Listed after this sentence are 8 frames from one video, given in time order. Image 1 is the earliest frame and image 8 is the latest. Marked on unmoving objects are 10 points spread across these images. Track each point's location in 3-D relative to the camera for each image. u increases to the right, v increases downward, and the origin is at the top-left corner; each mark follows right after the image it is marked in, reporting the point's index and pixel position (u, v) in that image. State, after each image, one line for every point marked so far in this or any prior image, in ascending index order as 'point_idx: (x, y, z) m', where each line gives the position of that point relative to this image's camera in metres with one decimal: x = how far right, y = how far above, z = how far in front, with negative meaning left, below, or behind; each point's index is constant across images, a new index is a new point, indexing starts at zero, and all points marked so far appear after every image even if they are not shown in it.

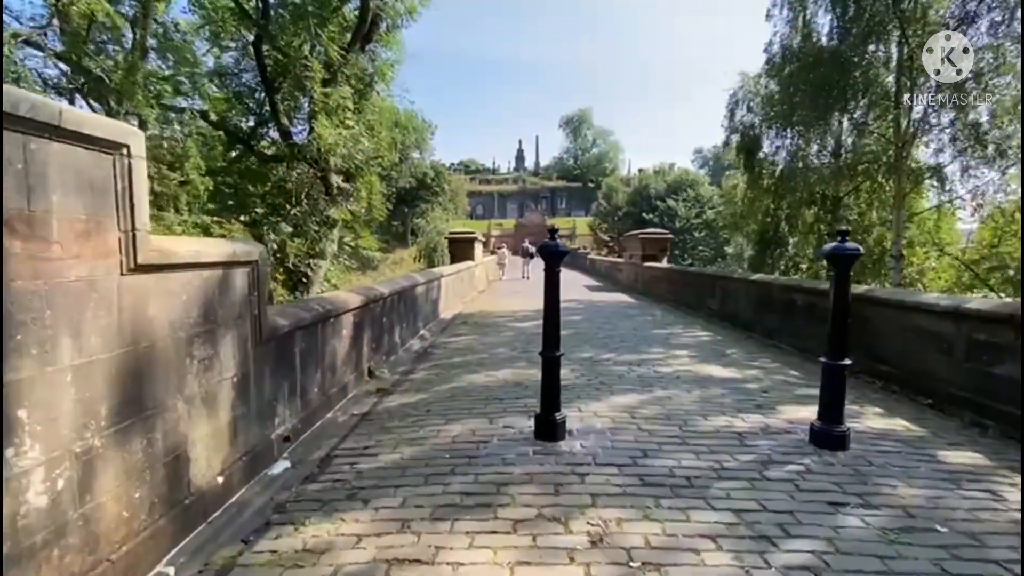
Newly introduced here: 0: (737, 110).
0: (+6.8, +5.4, +14.6) m
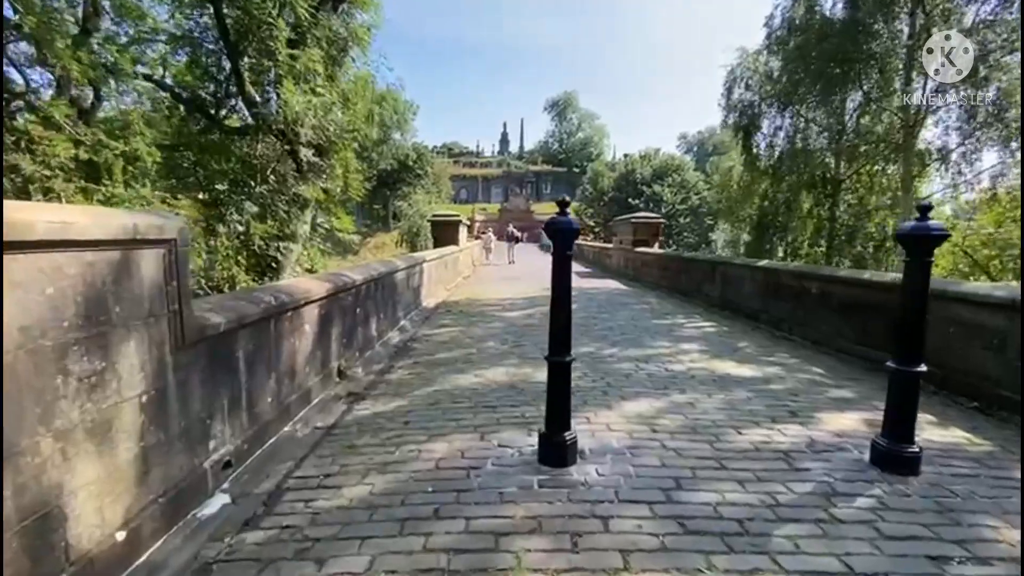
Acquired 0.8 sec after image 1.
0: (+6.4, +5.8, +13.9) m
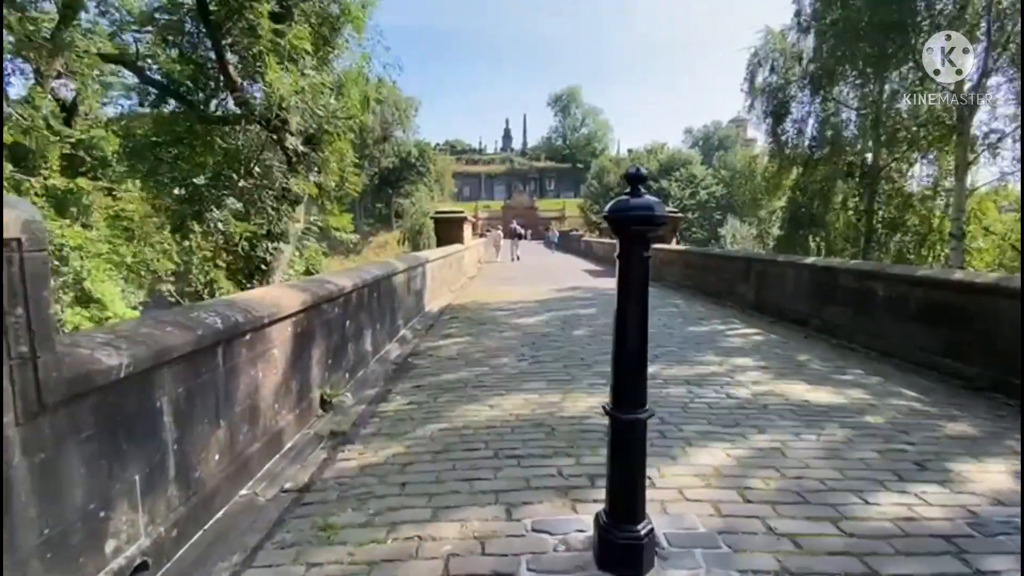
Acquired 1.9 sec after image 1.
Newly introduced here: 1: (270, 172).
0: (+6.6, +5.8, +12.9) m
1: (-4.3, +2.1, +8.7) m
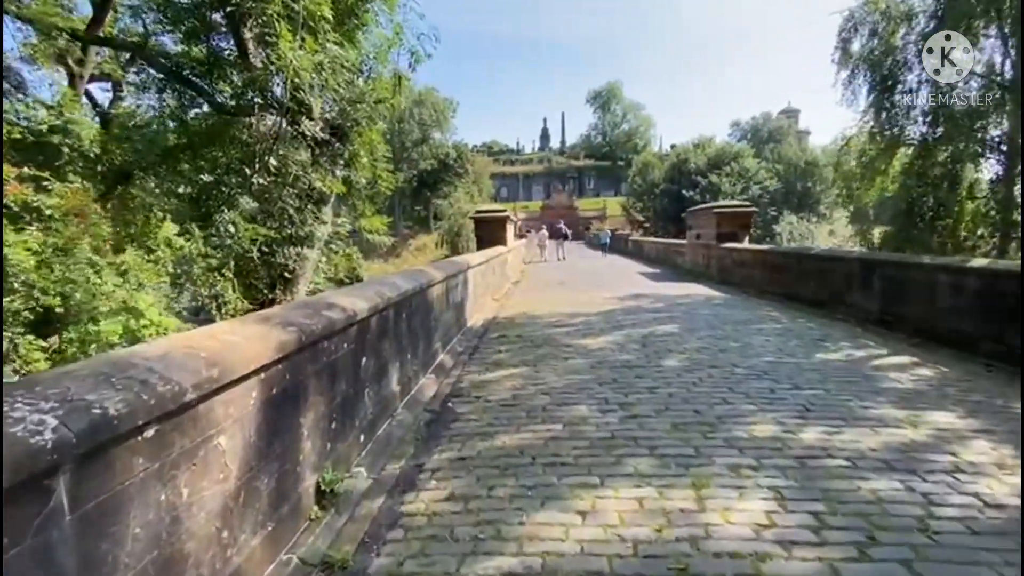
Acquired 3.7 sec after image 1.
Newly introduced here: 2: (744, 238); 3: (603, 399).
0: (+7.8, +5.7, +10.9) m
1: (-3.4, +1.9, +7.5) m
2: (+6.4, +1.4, +13.2) m
3: (+0.7, -0.9, +3.8) m
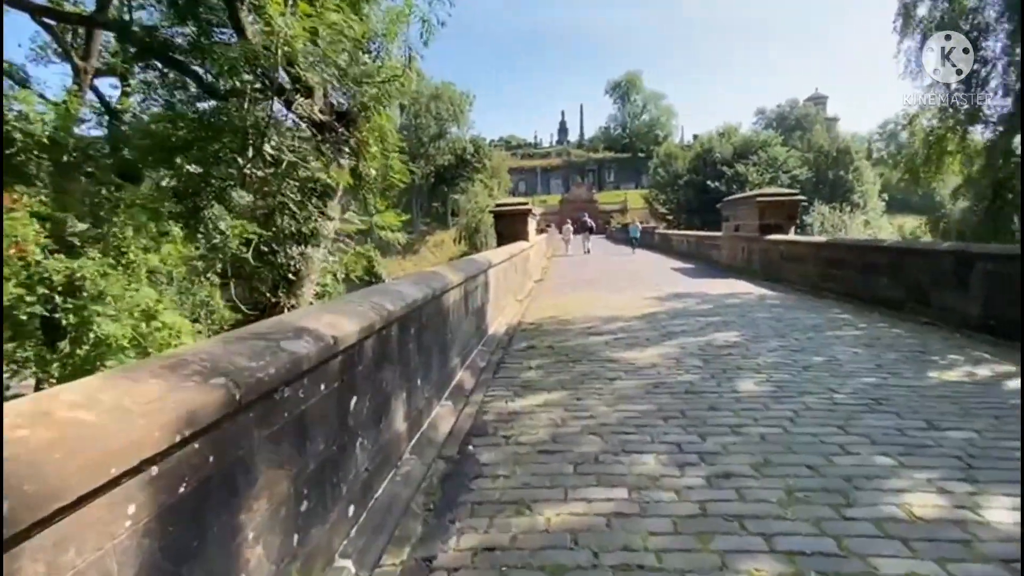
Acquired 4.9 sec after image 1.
0: (+8.2, +5.8, +9.6) m
1: (-3.1, +1.9, +6.7) m
2: (+7.0, +1.5, +12.0) m
3: (+1.0, -0.9, +2.9) m
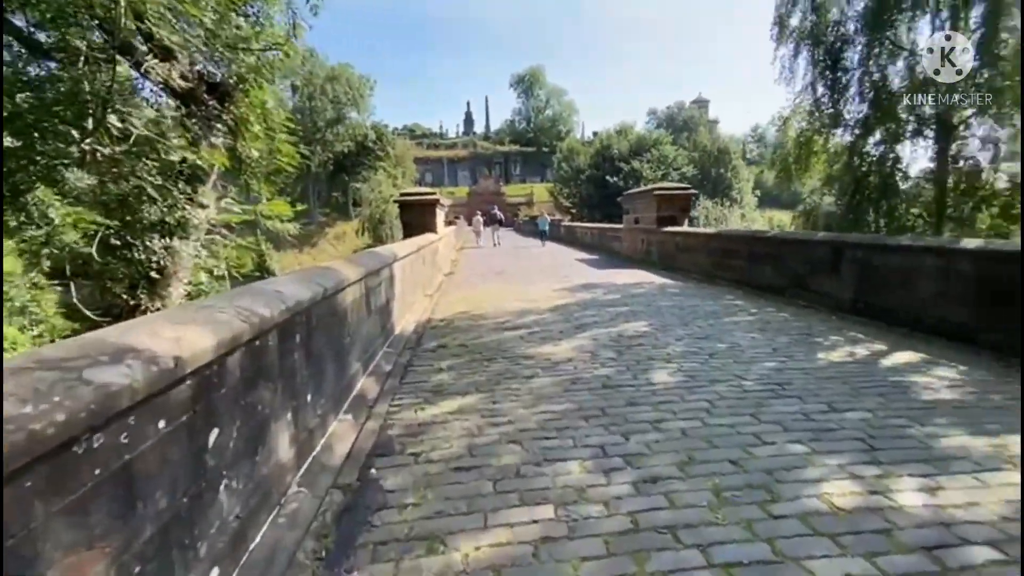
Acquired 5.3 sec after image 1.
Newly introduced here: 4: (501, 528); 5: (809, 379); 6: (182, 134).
0: (+6.2, +6.1, +10.6) m
1: (-4.3, +1.9, +5.7) m
2: (+4.6, +1.8, +12.8) m
3: (+0.5, -0.9, +2.7) m
4: (-0.1, -1.0, +2.1) m
5: (+2.3, -0.7, +3.7) m
6: (-4.1, +1.9, +5.9) m
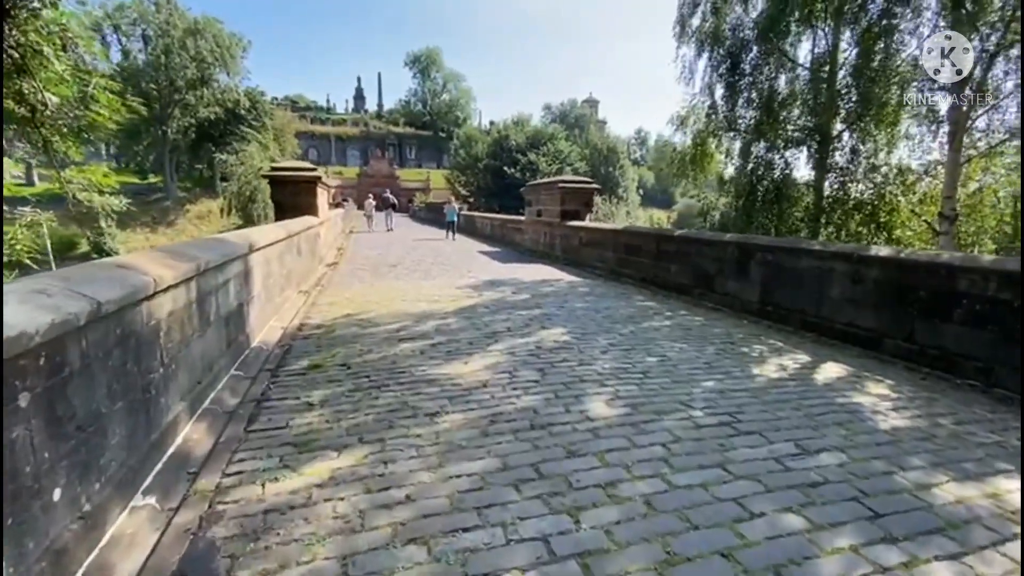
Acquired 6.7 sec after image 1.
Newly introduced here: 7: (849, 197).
0: (+4.1, +6.1, +10.7) m
1: (-5.1, +1.9, +3.7) m
2: (+2.0, +1.9, +12.6) m
3: (+0.1, -1.0, +1.9) m
4: (-0.3, -1.1, +1.1) m
5: (+1.6, -0.8, +3.2) m
6: (-5.0, +1.9, +4.0) m
7: (+7.0, +1.9, +9.8) m
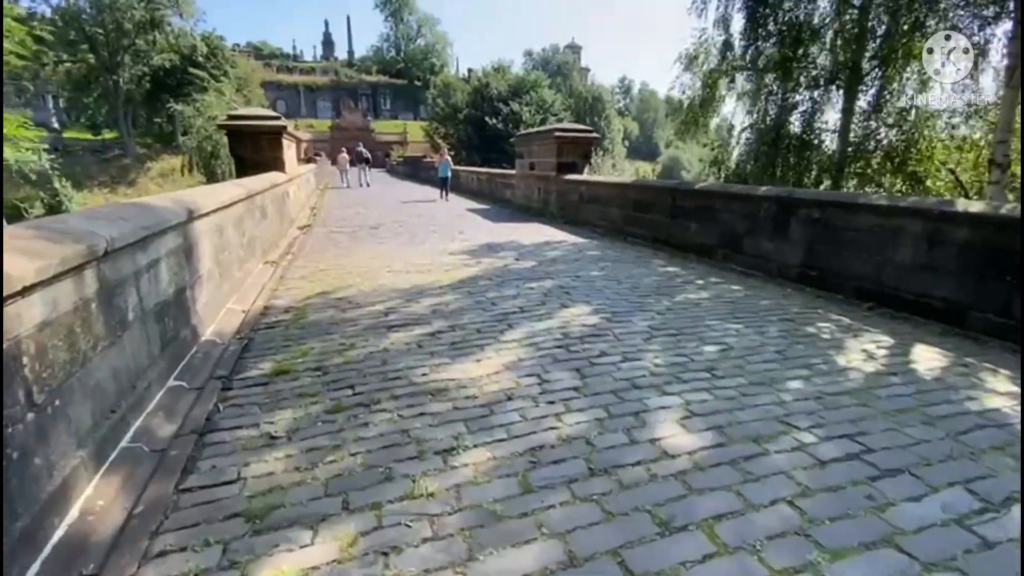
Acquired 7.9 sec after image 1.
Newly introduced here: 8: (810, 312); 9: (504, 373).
0: (+3.9, +7.0, +9.3) m
1: (-5.0, +1.9, +2.4) m
2: (+1.8, +2.9, +11.5) m
3: (+0.3, -1.0, +1.0) m
4: (0.0, -1.2, +0.3) m
5: (+1.8, -0.7, +2.4) m
6: (-4.9, +2.0, +2.7) m
7: (+6.8, +2.7, +8.9) m
8: (+2.6, -0.2, +4.3) m
9: (-0.1, -0.5, +2.9) m
